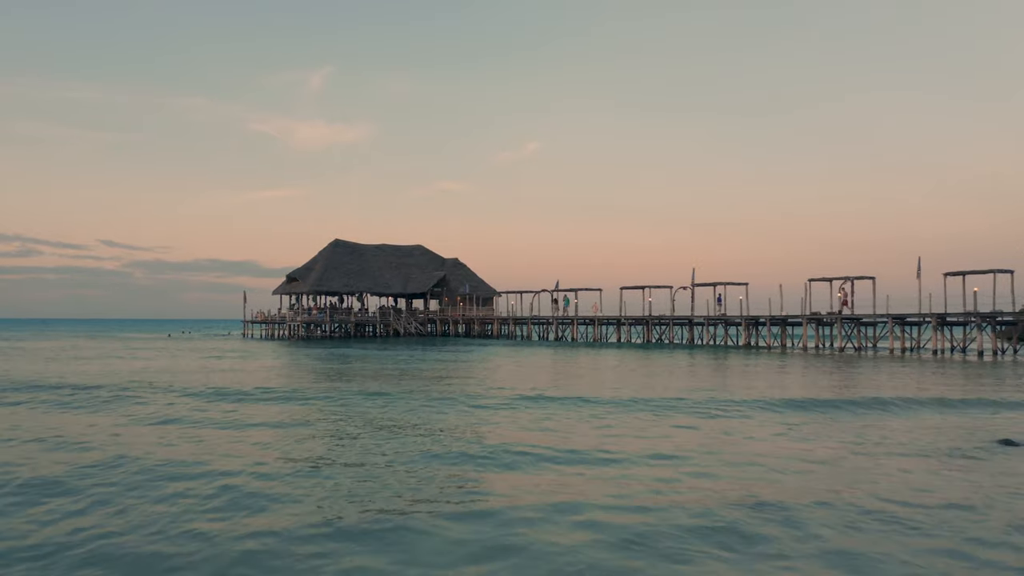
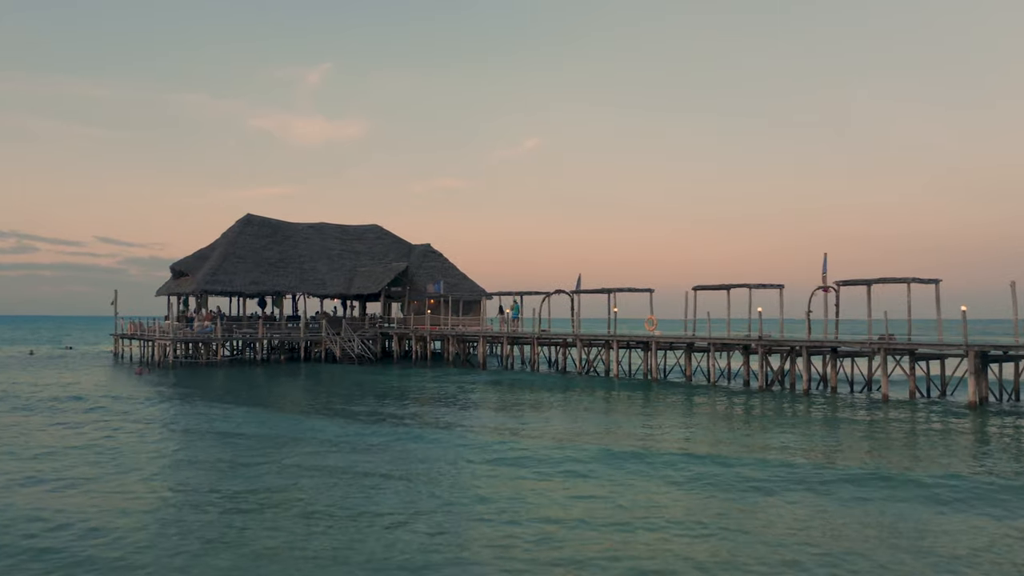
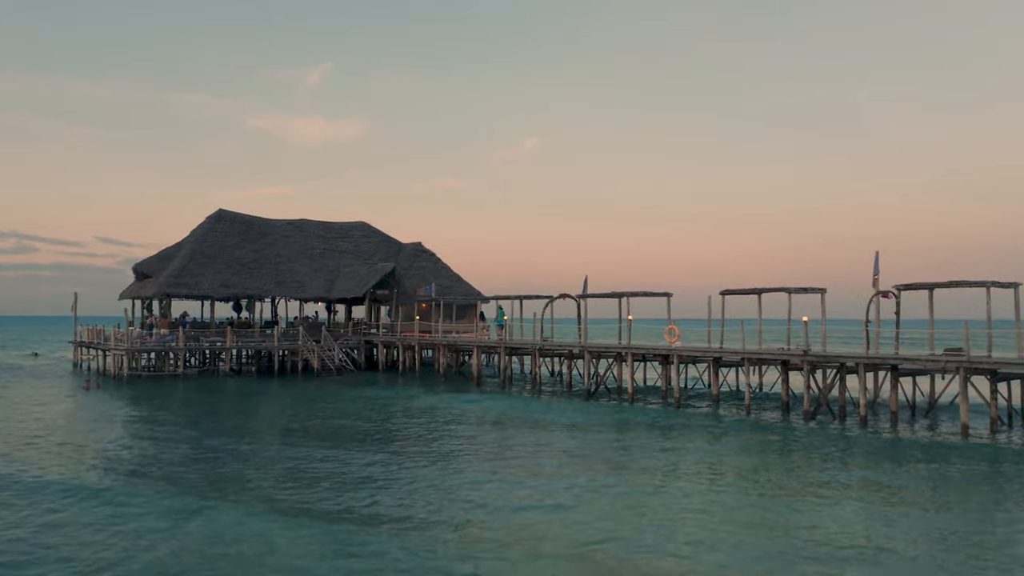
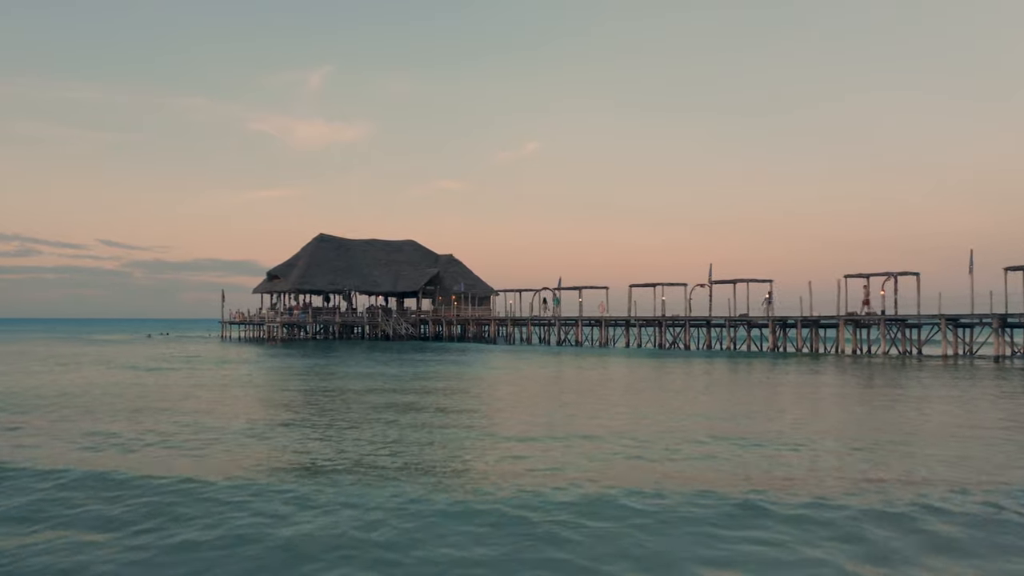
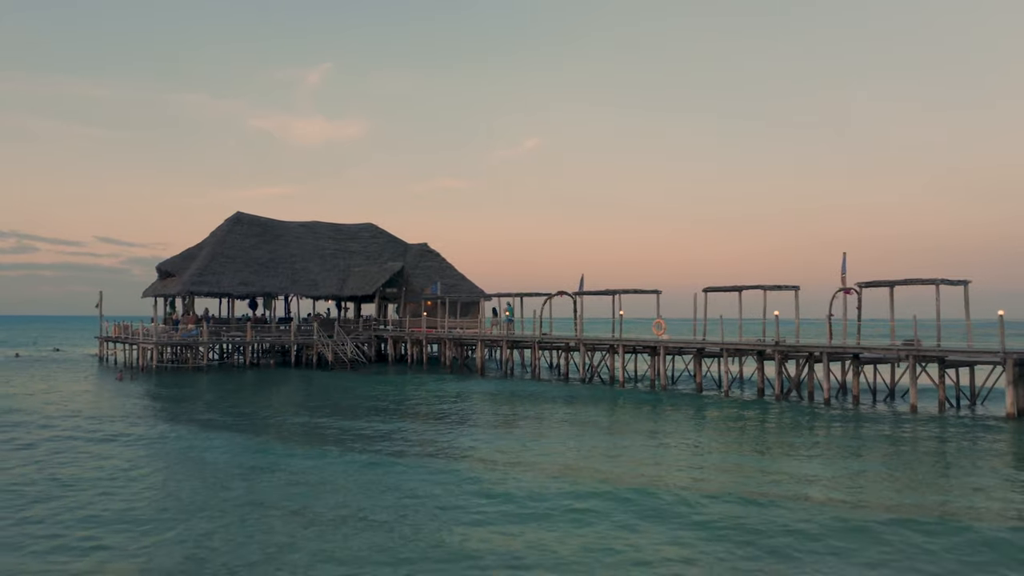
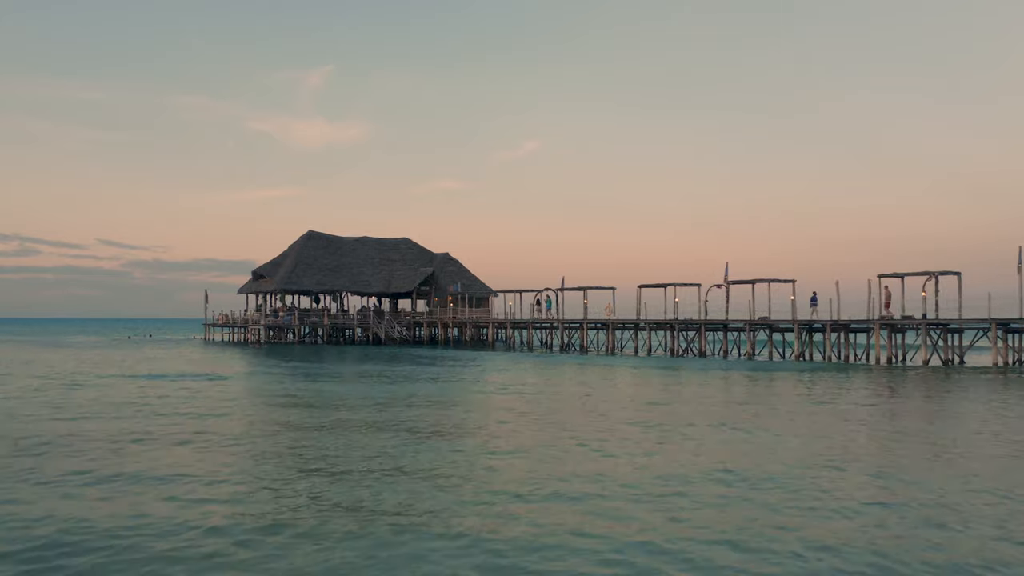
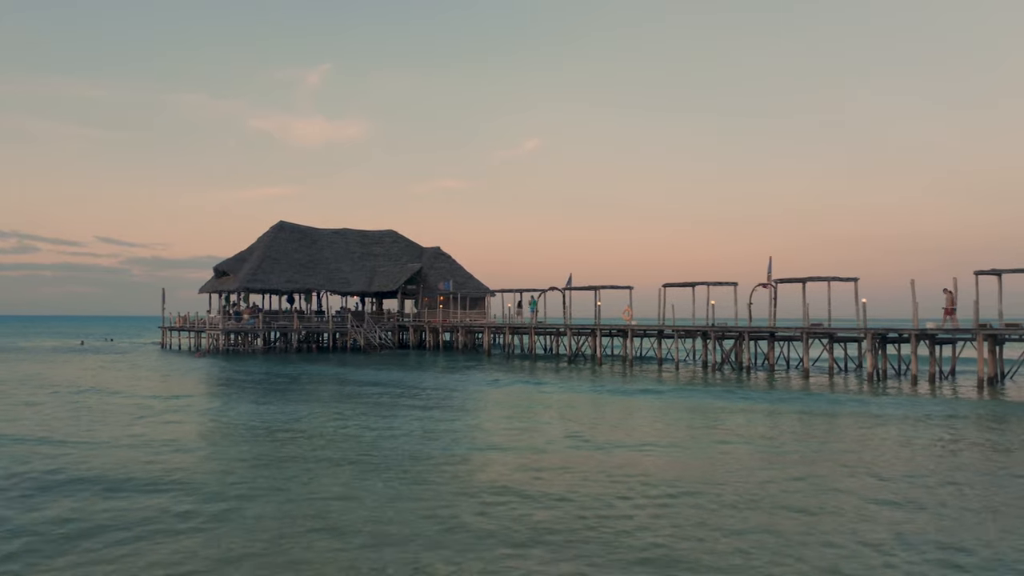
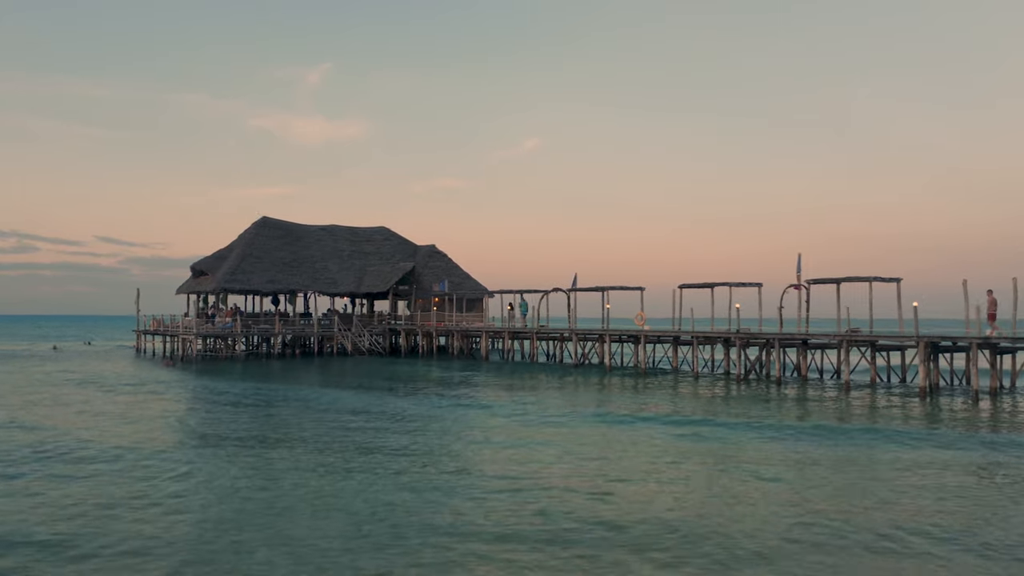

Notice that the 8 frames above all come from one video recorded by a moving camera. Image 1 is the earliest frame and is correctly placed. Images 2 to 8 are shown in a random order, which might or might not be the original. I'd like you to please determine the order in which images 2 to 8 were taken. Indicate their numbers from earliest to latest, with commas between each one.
4, 6, 7, 8, 2, 5, 3
